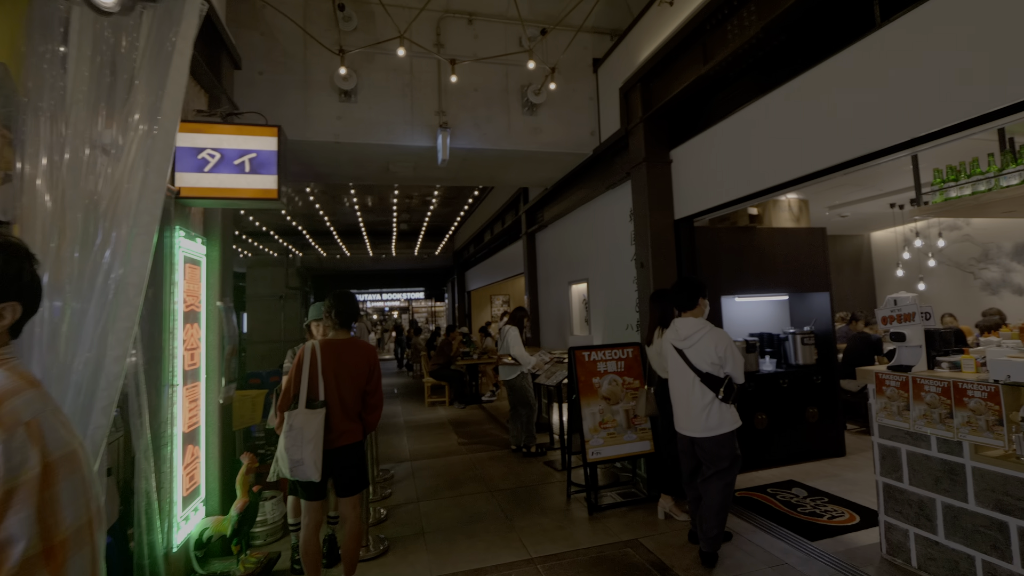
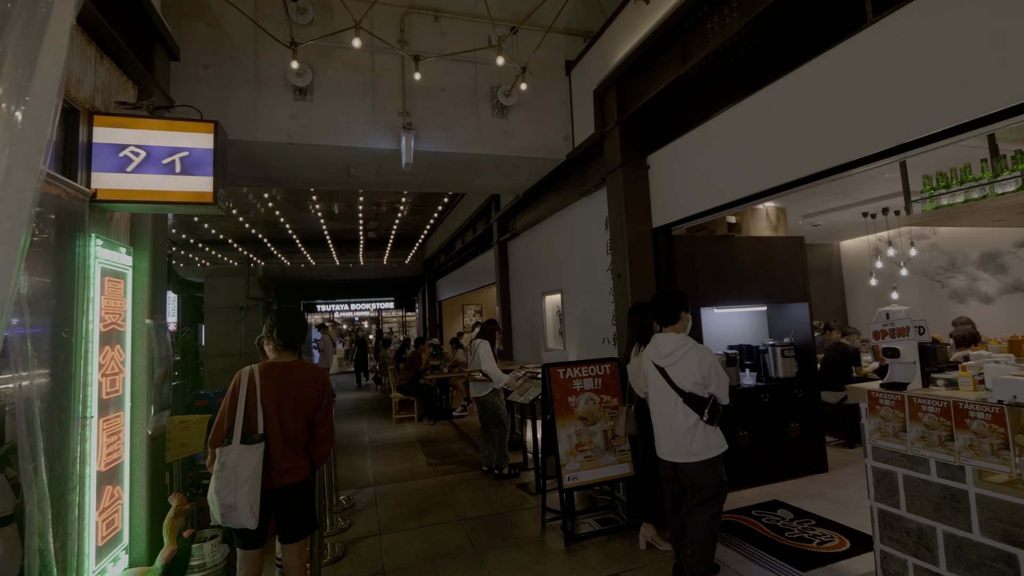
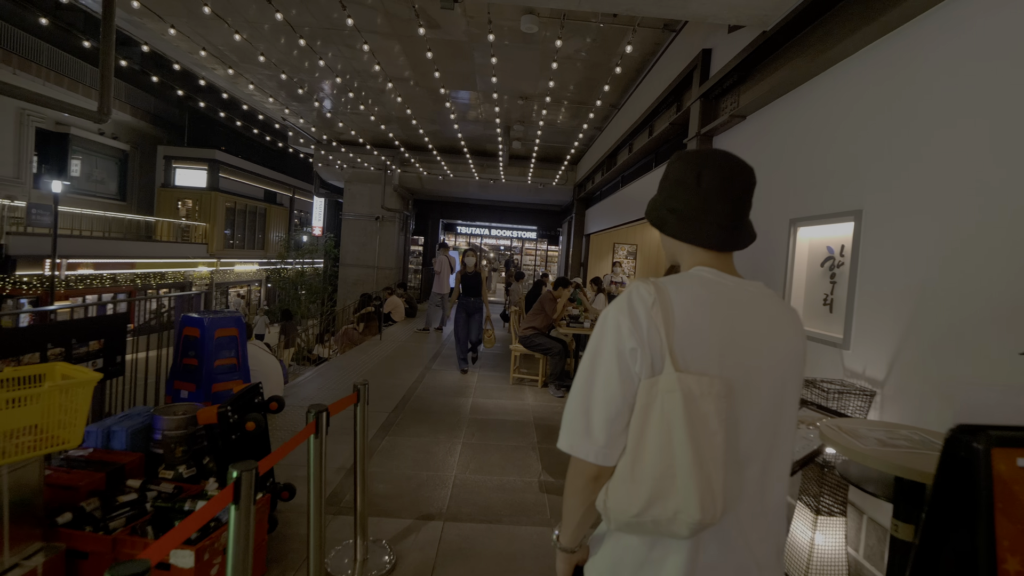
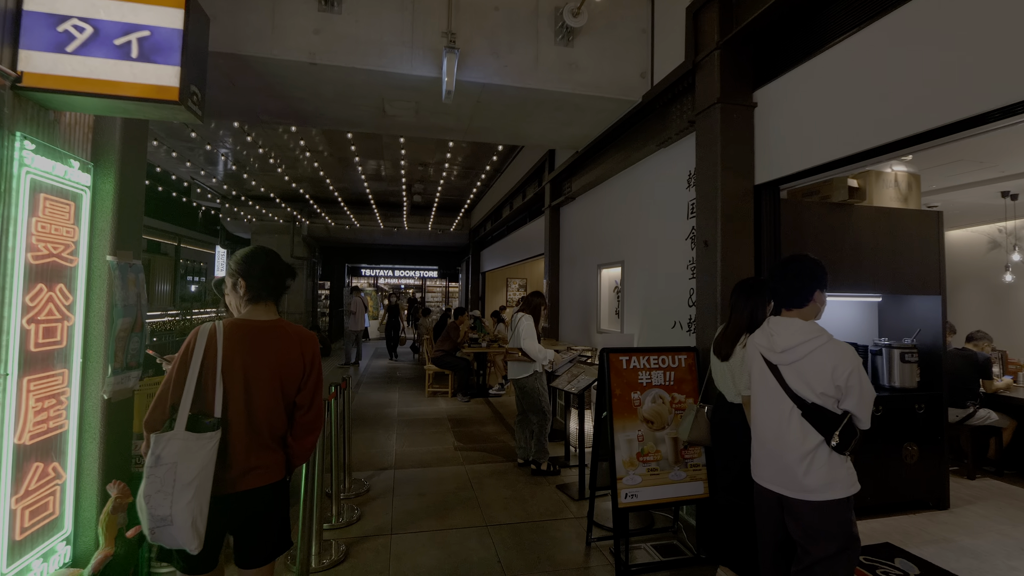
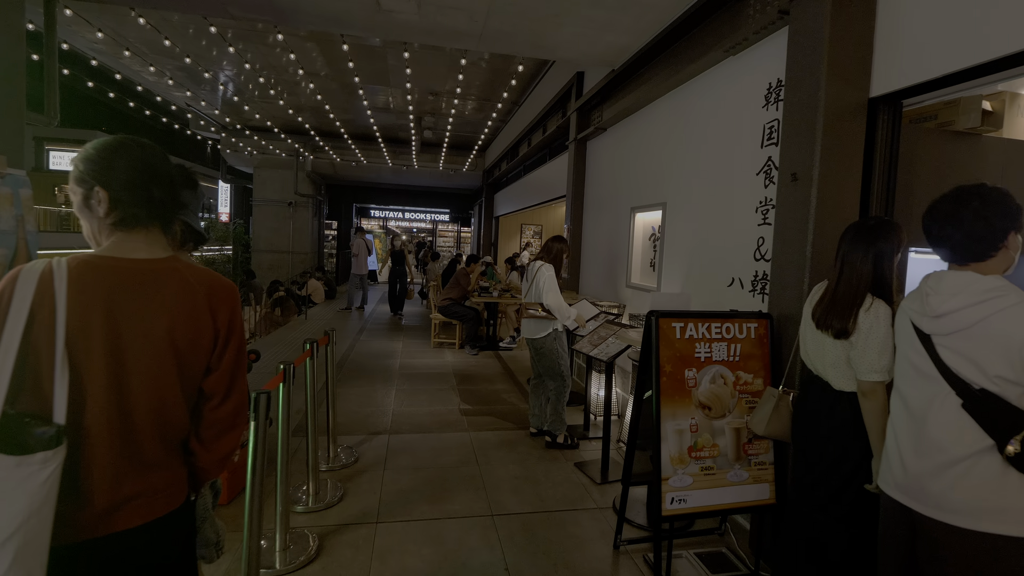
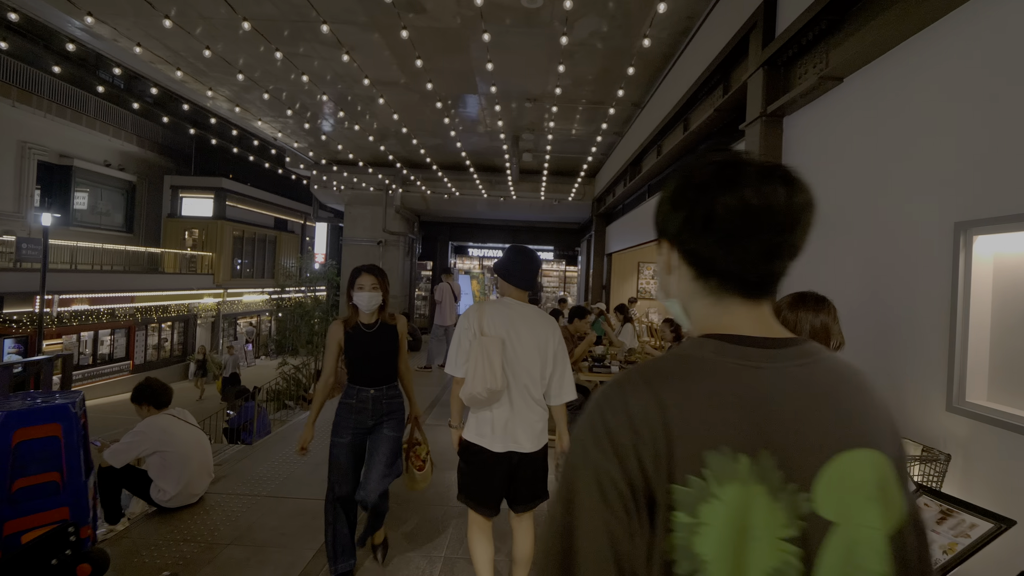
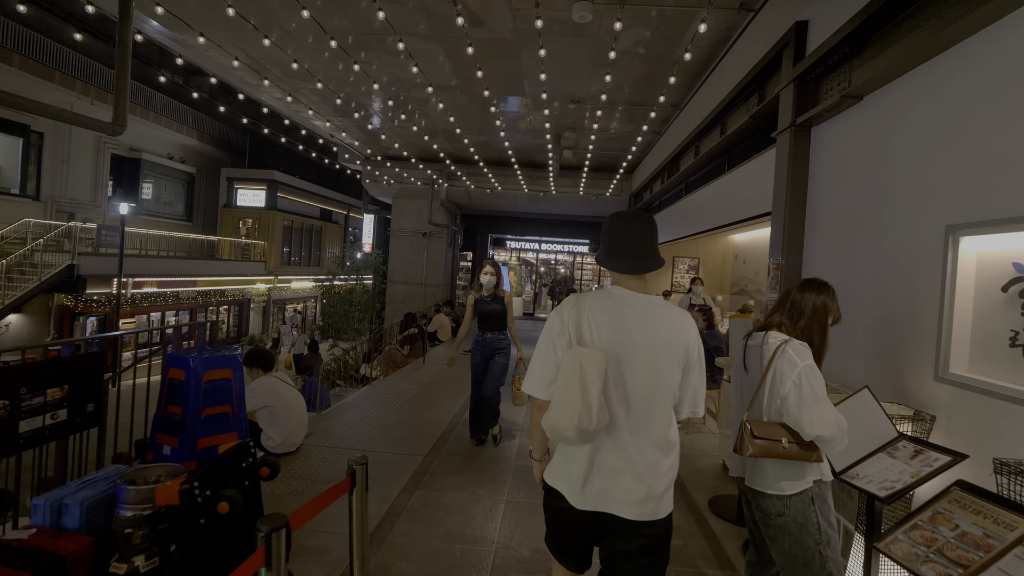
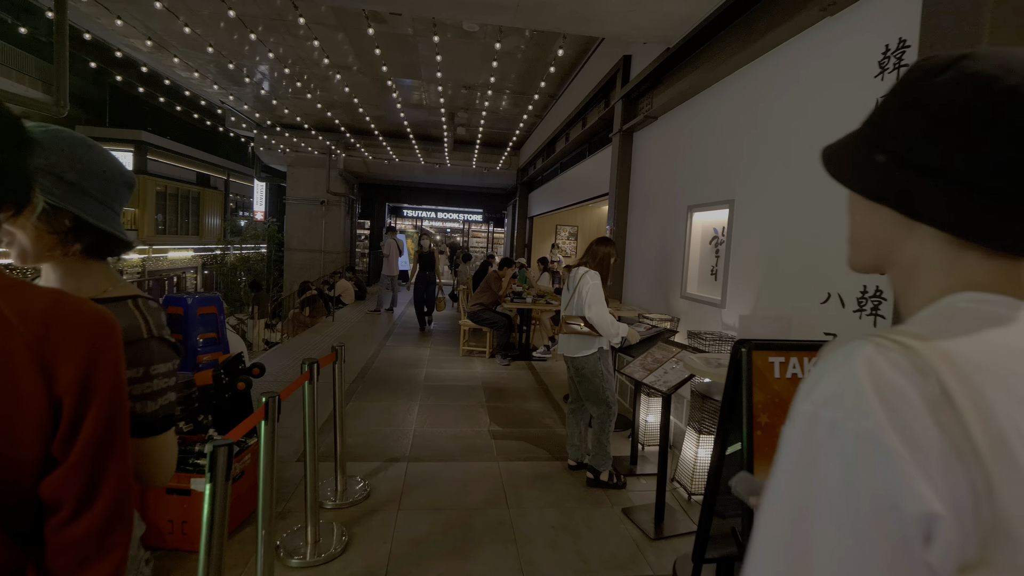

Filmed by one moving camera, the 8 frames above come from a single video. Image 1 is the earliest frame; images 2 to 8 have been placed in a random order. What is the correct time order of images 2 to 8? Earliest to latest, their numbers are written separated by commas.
2, 4, 5, 8, 3, 7, 6
